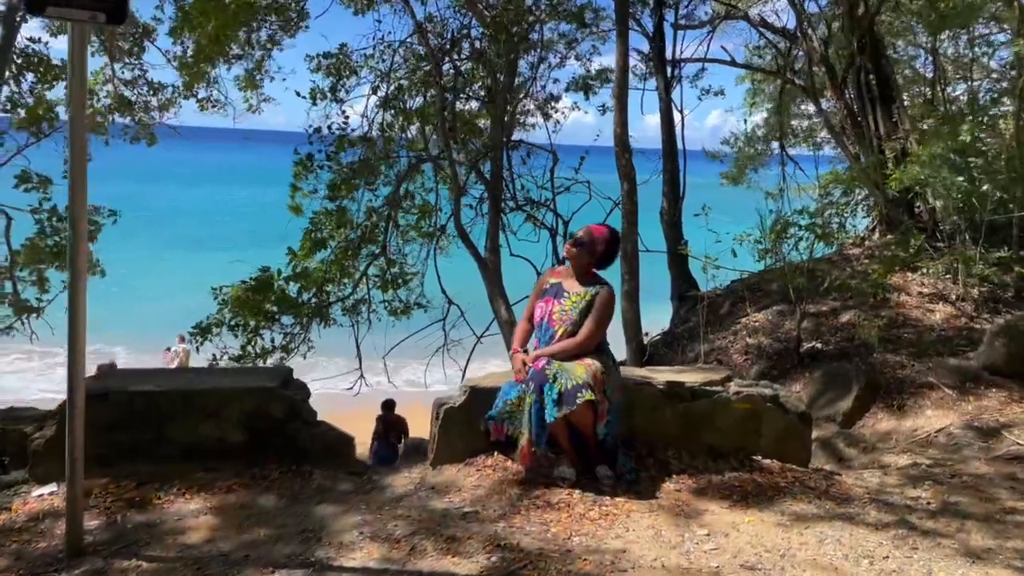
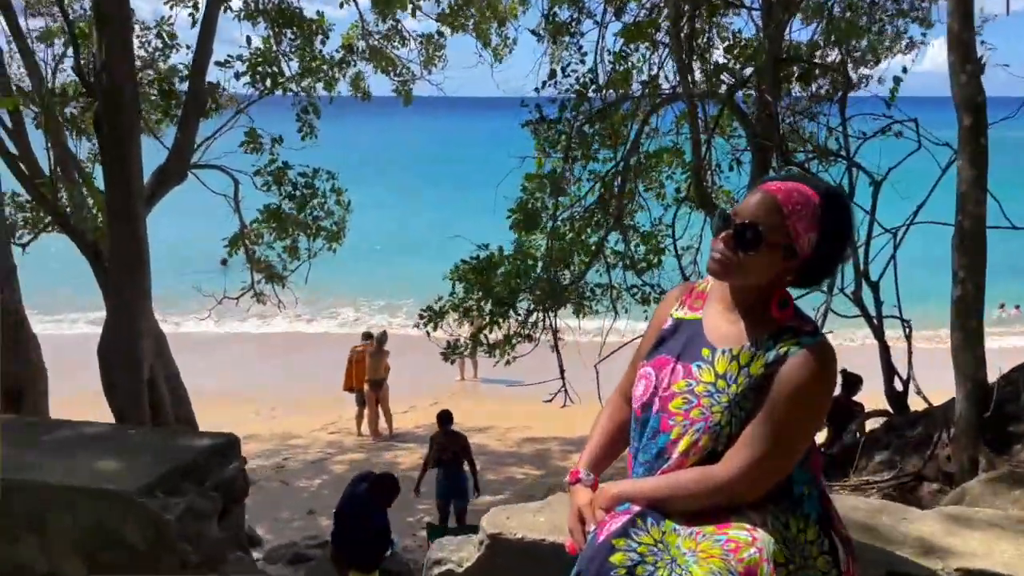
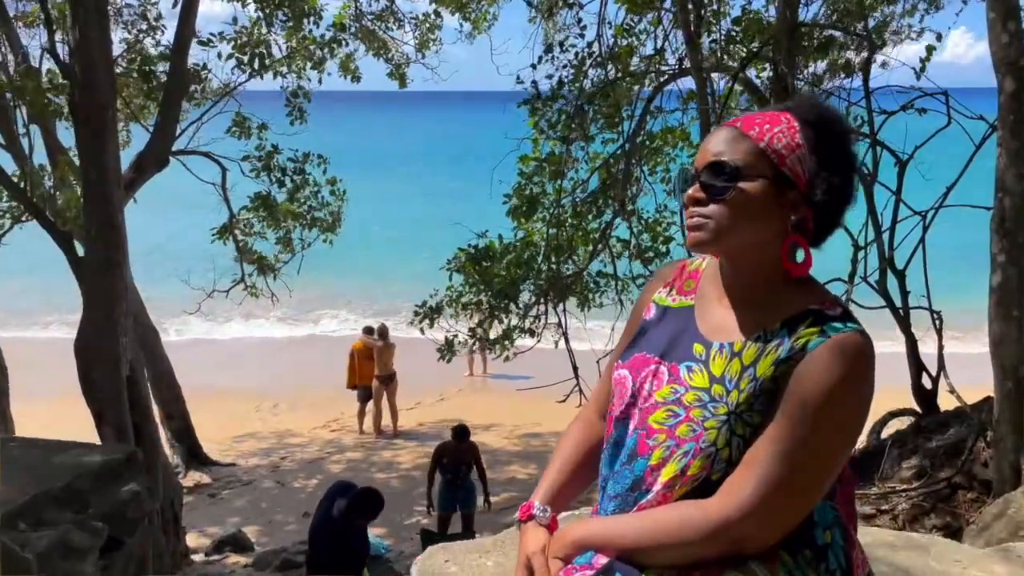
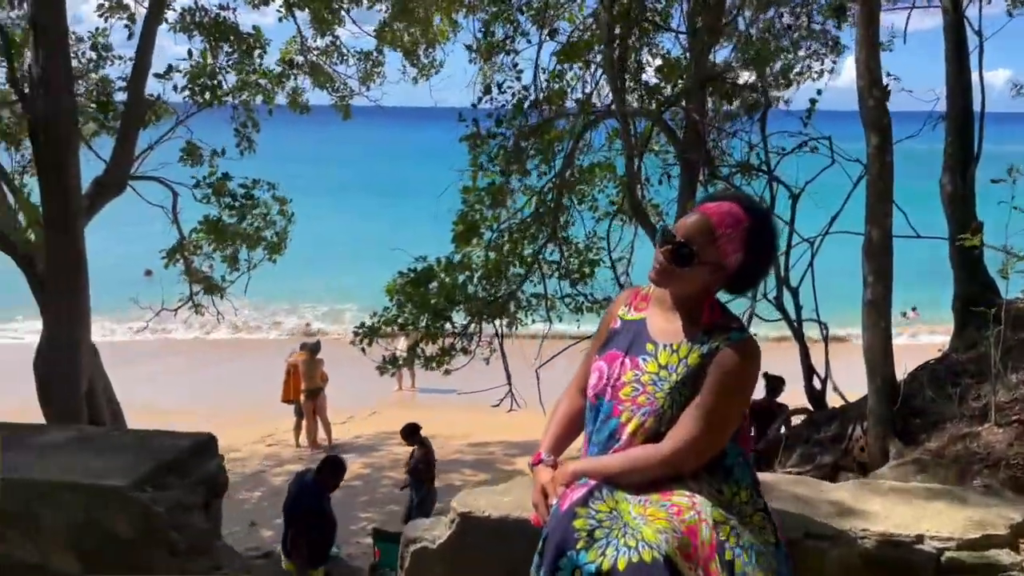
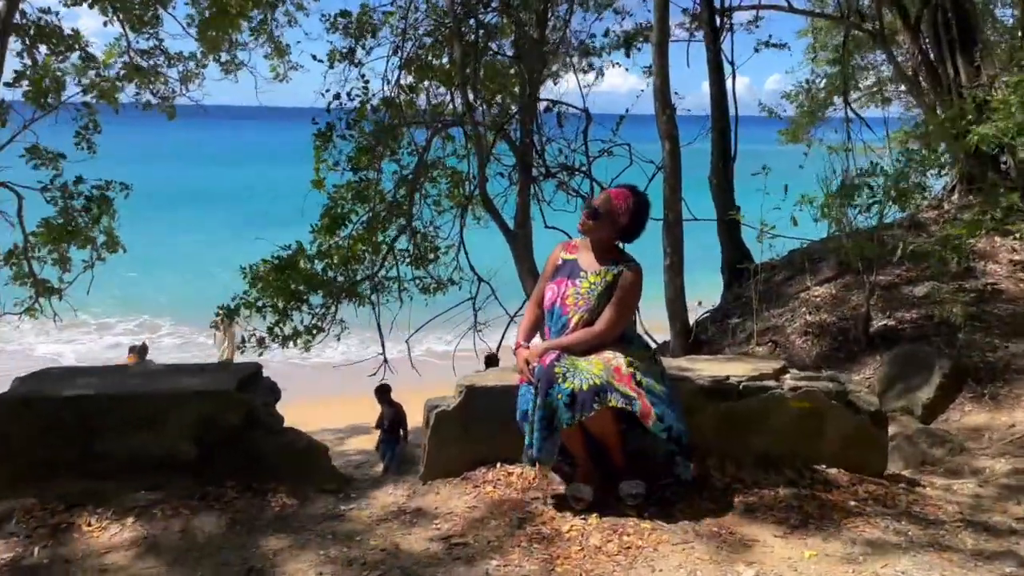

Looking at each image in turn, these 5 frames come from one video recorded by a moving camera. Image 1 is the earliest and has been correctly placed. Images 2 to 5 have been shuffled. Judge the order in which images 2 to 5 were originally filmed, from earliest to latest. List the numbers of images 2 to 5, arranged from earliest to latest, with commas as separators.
5, 4, 2, 3
